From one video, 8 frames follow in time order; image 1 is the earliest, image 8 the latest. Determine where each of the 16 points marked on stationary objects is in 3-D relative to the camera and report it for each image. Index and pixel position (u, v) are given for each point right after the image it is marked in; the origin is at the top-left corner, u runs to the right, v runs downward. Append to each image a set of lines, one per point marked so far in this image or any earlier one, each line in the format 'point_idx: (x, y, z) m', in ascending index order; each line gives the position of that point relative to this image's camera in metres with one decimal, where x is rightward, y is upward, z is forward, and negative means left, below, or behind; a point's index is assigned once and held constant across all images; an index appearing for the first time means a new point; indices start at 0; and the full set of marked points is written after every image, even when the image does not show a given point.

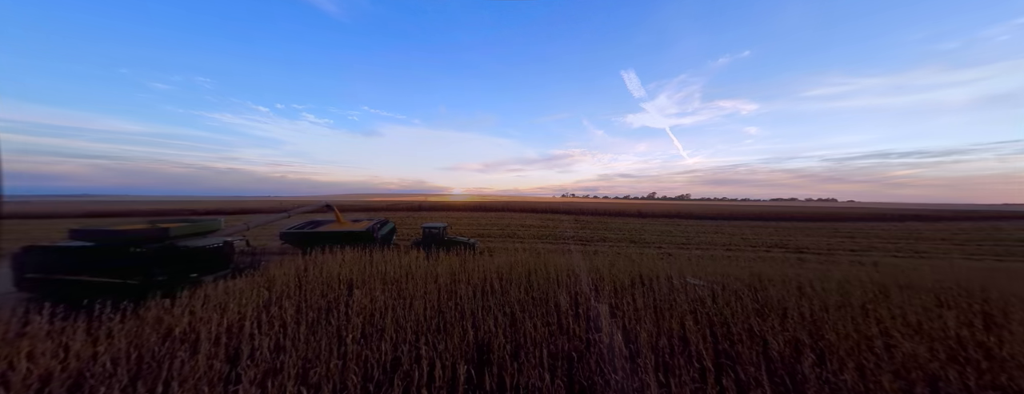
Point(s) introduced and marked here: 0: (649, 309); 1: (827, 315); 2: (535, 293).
0: (+1.7, -1.3, +3.1) m
1: (+3.7, -1.4, +3.1) m
2: (+0.3, -1.2, +3.3) m
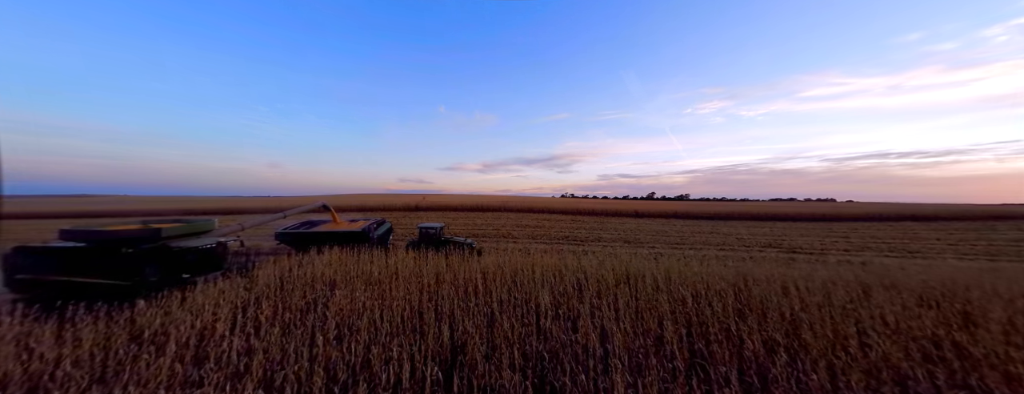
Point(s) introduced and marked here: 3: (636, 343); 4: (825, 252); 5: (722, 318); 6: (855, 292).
0: (+1.5, -1.3, +3.1) m
1: (+3.5, -1.4, +3.1) m
2: (+0.1, -1.2, +3.4) m
3: (+1.2, -1.3, +2.5) m
4: (+14.0, -2.4, +11.7) m
5: (+2.5, -1.4, +3.0) m
6: (+5.3, -1.4, +4.1) m
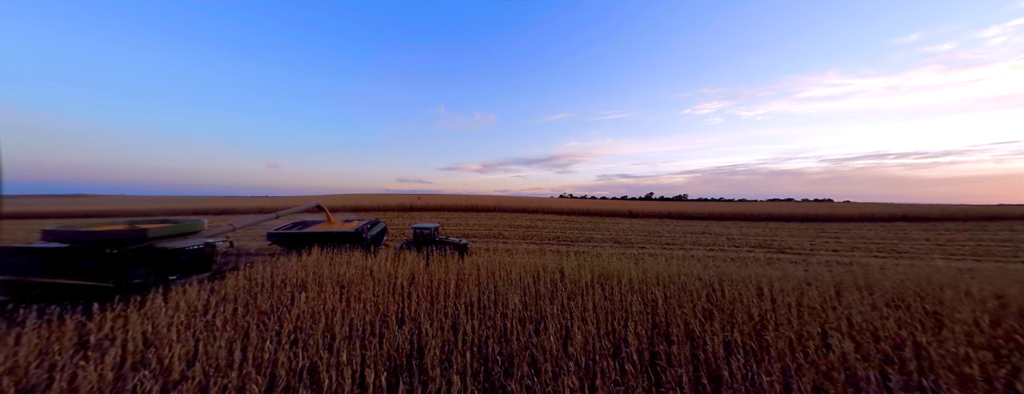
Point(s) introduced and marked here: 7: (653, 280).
0: (+1.1, -1.3, +3.1) m
1: (+3.1, -1.4, +3.1) m
2: (-0.3, -1.2, +3.4) m
3: (+0.8, -1.3, +2.5) m
4: (+13.5, -2.4, +11.8) m
5: (+2.1, -1.4, +3.0) m
6: (+5.0, -1.5, +4.1) m
7: (+2.3, -1.4, +4.3) m
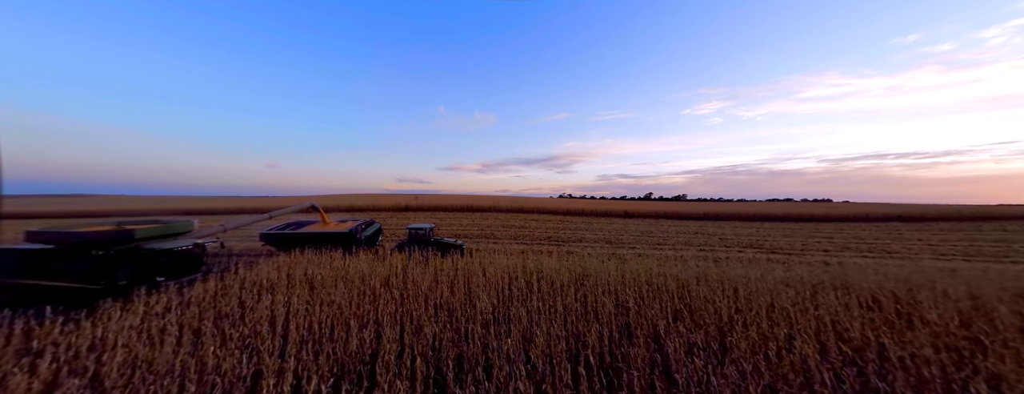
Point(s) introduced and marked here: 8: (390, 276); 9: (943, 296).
0: (+0.7, -1.4, +3.1) m
1: (+2.7, -1.4, +3.1) m
2: (-0.6, -1.2, +3.4) m
3: (+0.4, -1.4, +2.5) m
4: (+13.1, -2.5, +11.8) m
5: (+1.7, -1.4, +3.0) m
6: (+4.6, -1.5, +4.2) m
7: (+2.0, -1.4, +4.3) m
8: (-1.8, -1.2, +3.9) m
9: (+6.7, -1.5, +4.1) m
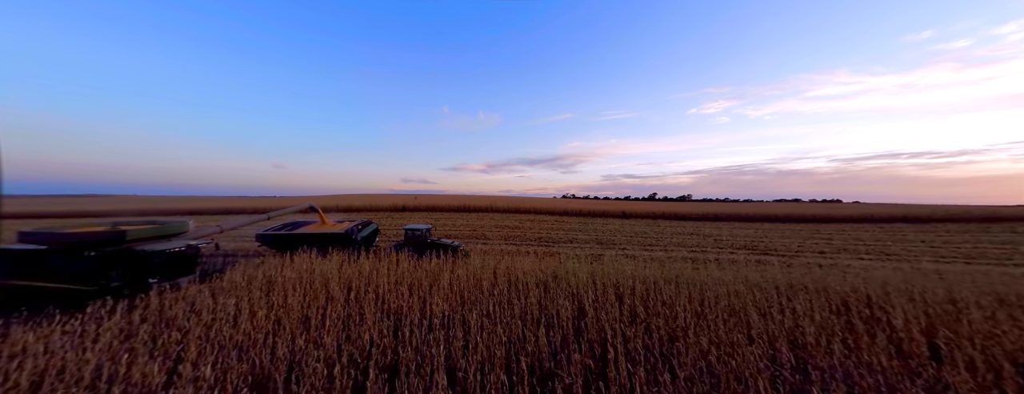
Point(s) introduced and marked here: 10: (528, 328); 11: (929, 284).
0: (+0.2, -1.4, +3.1) m
1: (+2.2, -1.5, +3.1) m
2: (-1.2, -1.3, +3.4) m
3: (-0.1, -1.4, +2.4) m
4: (+12.7, -2.5, +11.7) m
5: (+1.1, -1.4, +3.0) m
6: (+4.0, -1.5, +4.1) m
7: (+1.4, -1.4, +4.3) m
8: (-2.4, -1.3, +3.9) m
9: (+6.2, -1.6, +4.0) m
10: (+0.2, -1.4, +2.8) m
11: (+8.0, -1.7, +5.0) m
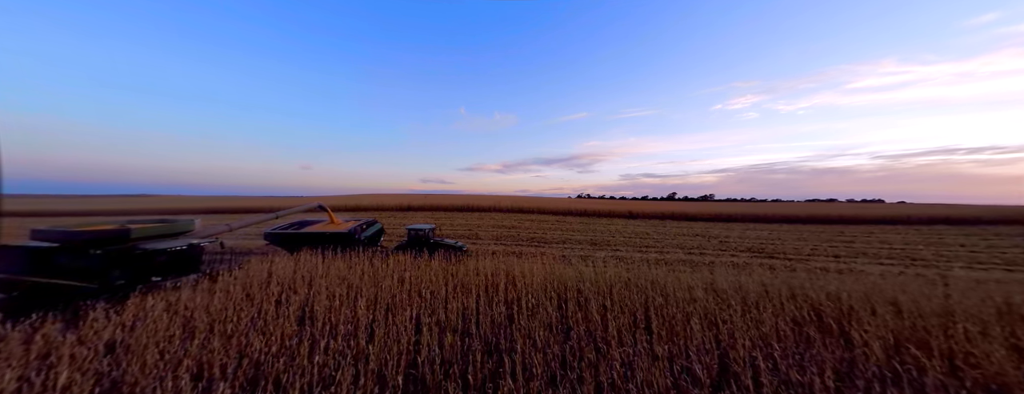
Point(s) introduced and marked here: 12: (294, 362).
0: (-0.7, -1.4, +3.0) m
1: (+1.3, -1.5, +2.9) m
2: (-2.0, -1.3, +3.3) m
3: (-1.0, -1.4, +2.4) m
4: (+12.2, -2.5, +10.9) m
5: (+0.3, -1.4, +2.9) m
6: (+3.2, -1.5, +3.8) m
7: (+0.6, -1.4, +4.1) m
8: (-3.2, -1.3, +4.0) m
9: (+5.4, -1.6, +3.6) m
10: (-0.7, -1.4, +2.7) m
11: (+7.2, -1.7, +4.5) m
12: (-1.7, -1.3, +2.2) m
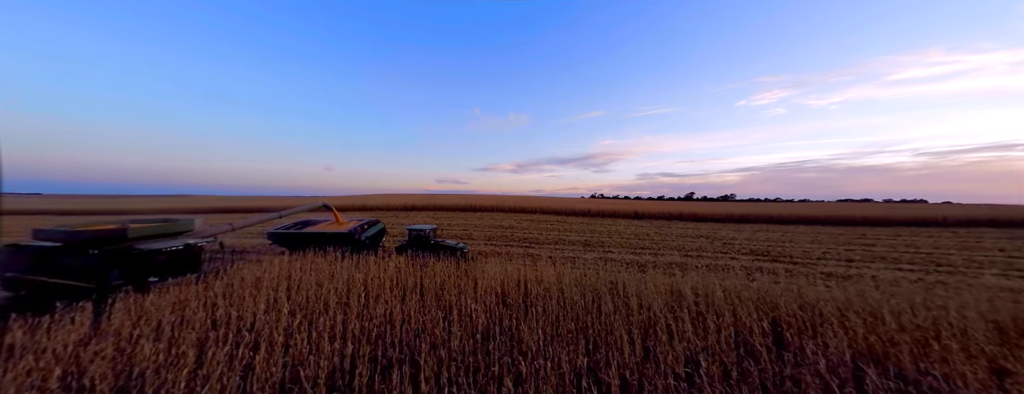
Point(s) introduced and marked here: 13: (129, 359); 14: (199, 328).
0: (-1.5, -1.4, +2.9) m
1: (+0.5, -1.5, +2.7) m
2: (-2.8, -1.3, +3.3) m
3: (-1.9, -1.4, +2.2) m
4: (+11.8, -2.5, +10.2) m
5: (-0.6, -1.4, +2.7) m
6: (+2.4, -1.5, +3.5) m
7: (-0.2, -1.4, +4.0) m
8: (-3.9, -1.3, +3.9) m
9: (+4.6, -1.6, +3.2) m
10: (-1.6, -1.4, +2.6) m
11: (+6.4, -1.7, +4.1) m
12: (-2.6, -1.3, +2.1) m
13: (-3.1, -1.3, +2.2) m
14: (-3.1, -1.3, +2.7) m
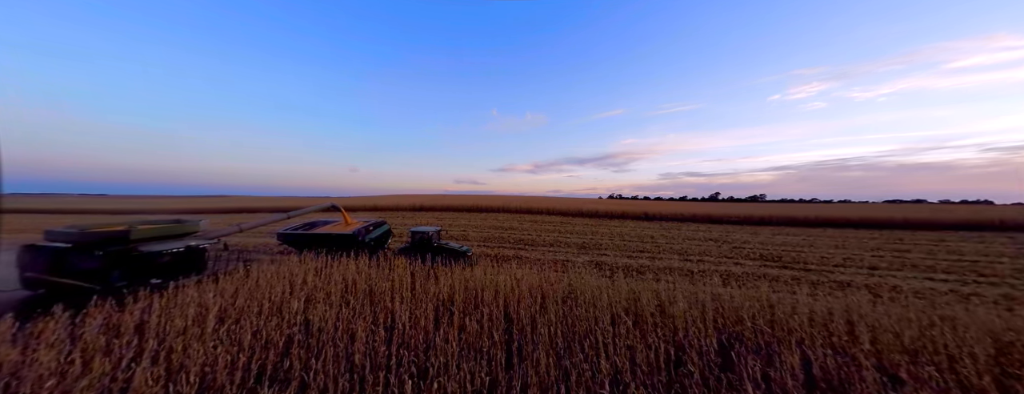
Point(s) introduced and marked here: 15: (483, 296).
0: (-2.3, -1.4, +2.8) m
1: (-0.3, -1.5, +2.5) m
2: (-3.6, -1.3, +3.3) m
3: (-2.7, -1.4, +2.2) m
4: (+11.4, -2.5, +9.3) m
5: (-1.4, -1.5, +2.6) m
6: (+1.7, -1.5, +3.2) m
7: (-0.9, -1.4, +3.8) m
8: (-4.7, -1.3, +4.0) m
9: (+3.8, -1.6, +2.8) m
10: (-2.4, -1.4, +2.5) m
11: (+5.7, -1.7, +3.5) m
12: (-3.4, -1.4, +2.1) m
13: (-3.9, -1.3, +2.3) m
14: (-3.9, -1.3, +2.7) m
15: (-0.4, -1.4, +3.7) m
